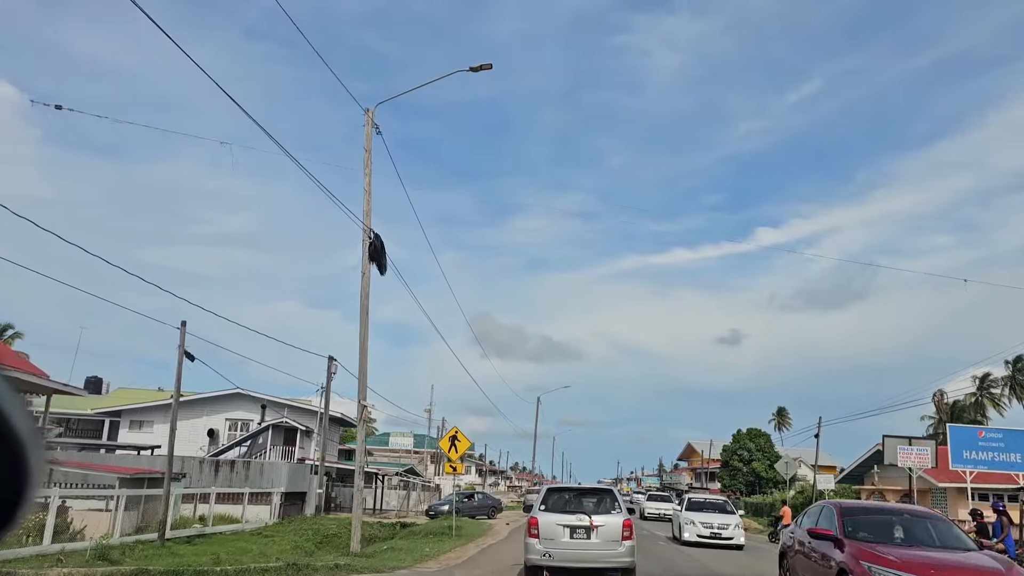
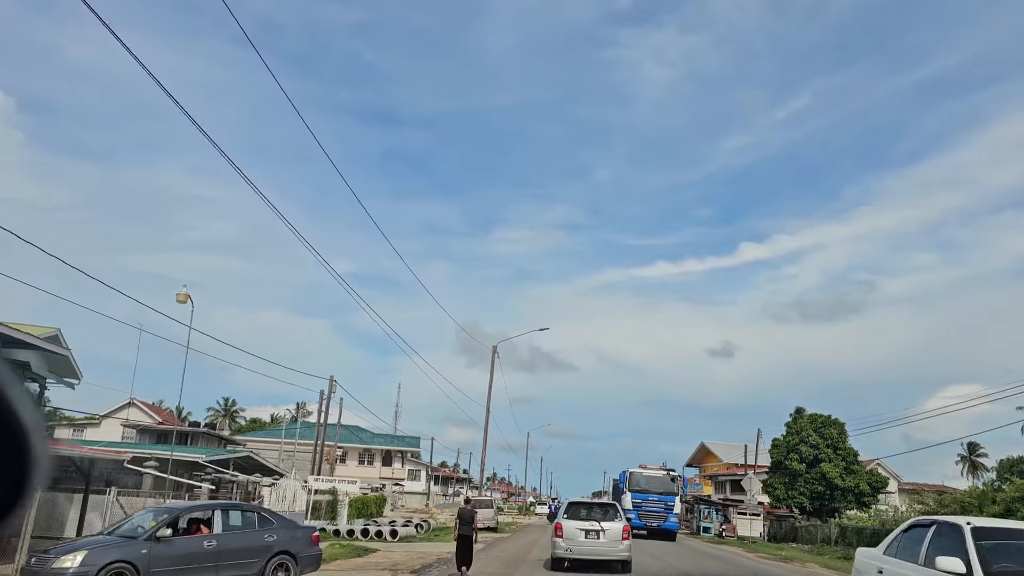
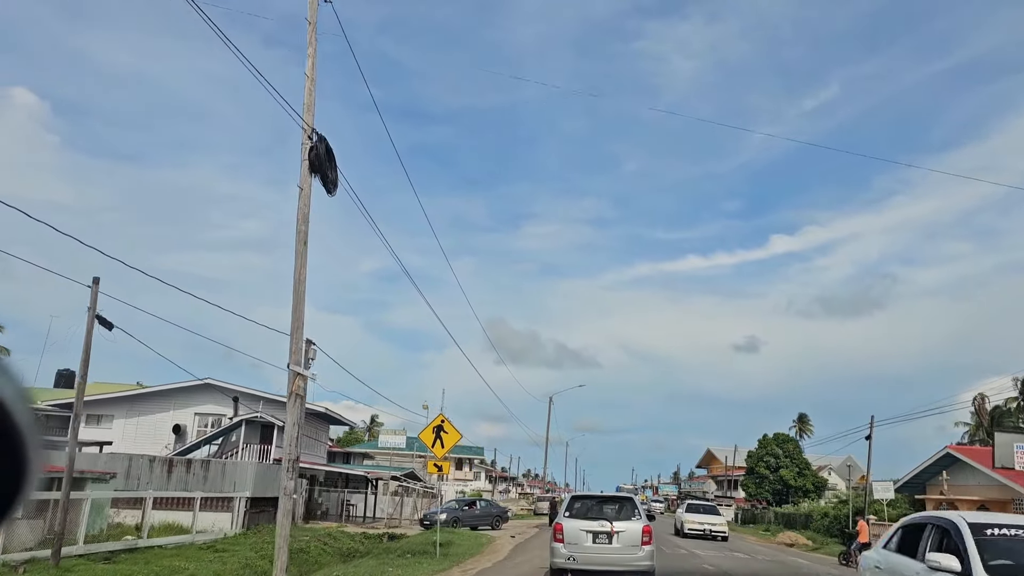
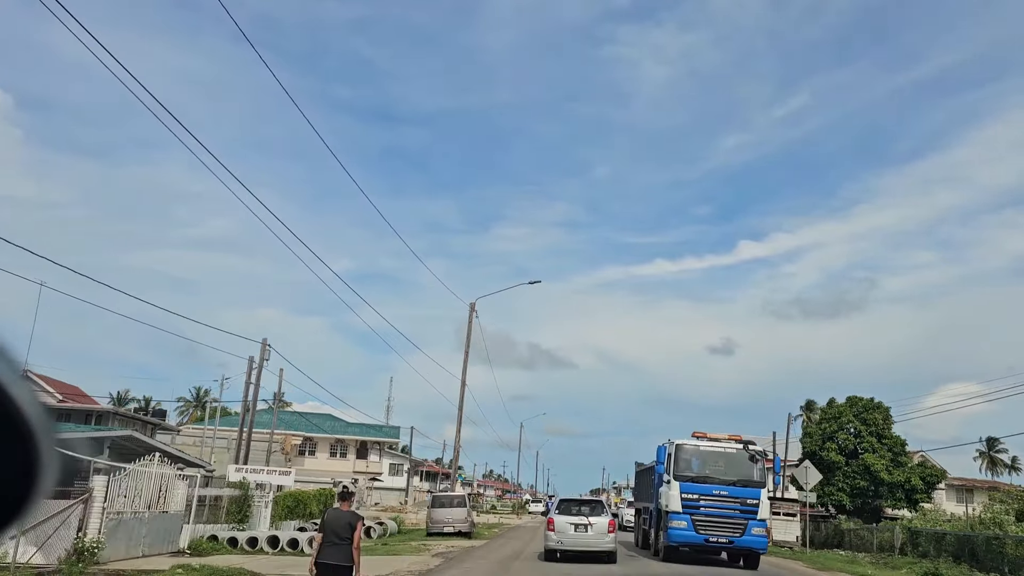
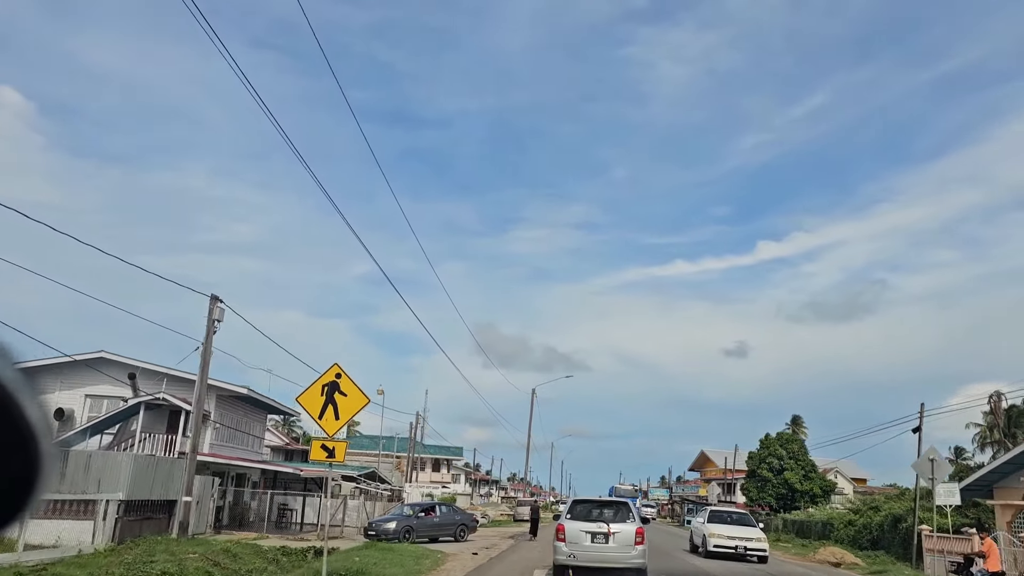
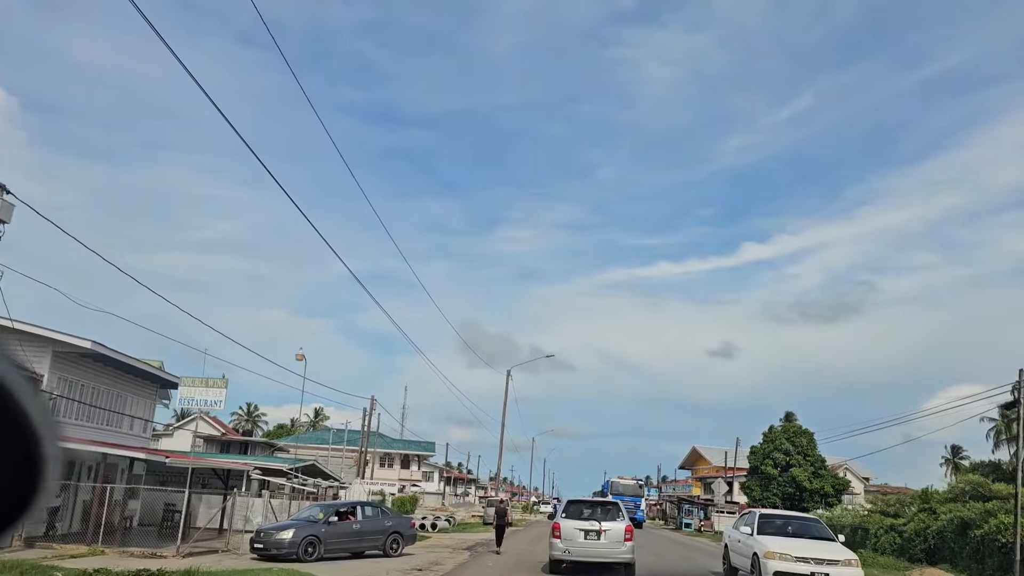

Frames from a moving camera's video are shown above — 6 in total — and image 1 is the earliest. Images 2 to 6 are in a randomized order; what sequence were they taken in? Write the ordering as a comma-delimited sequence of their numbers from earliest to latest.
3, 5, 6, 2, 4
